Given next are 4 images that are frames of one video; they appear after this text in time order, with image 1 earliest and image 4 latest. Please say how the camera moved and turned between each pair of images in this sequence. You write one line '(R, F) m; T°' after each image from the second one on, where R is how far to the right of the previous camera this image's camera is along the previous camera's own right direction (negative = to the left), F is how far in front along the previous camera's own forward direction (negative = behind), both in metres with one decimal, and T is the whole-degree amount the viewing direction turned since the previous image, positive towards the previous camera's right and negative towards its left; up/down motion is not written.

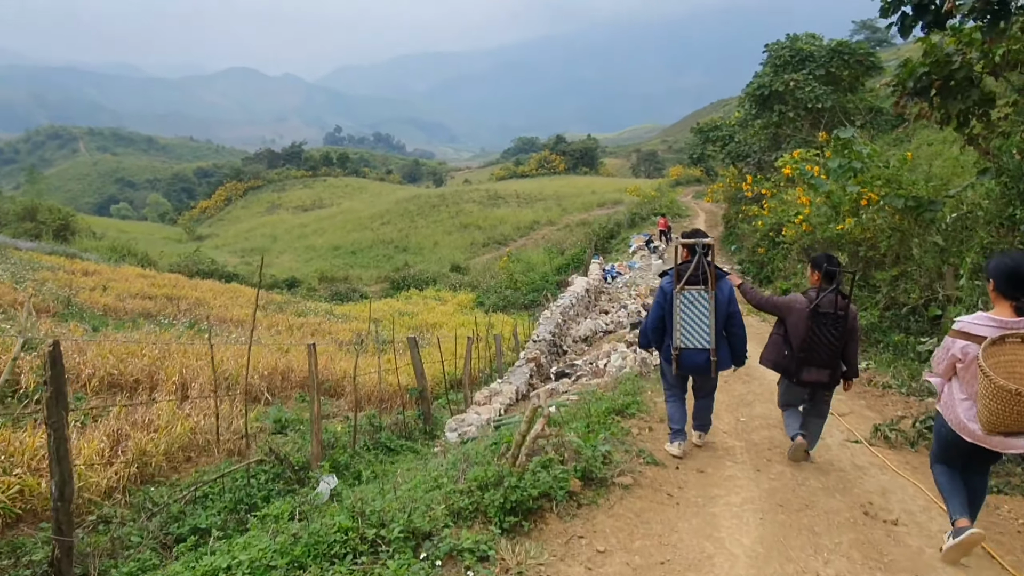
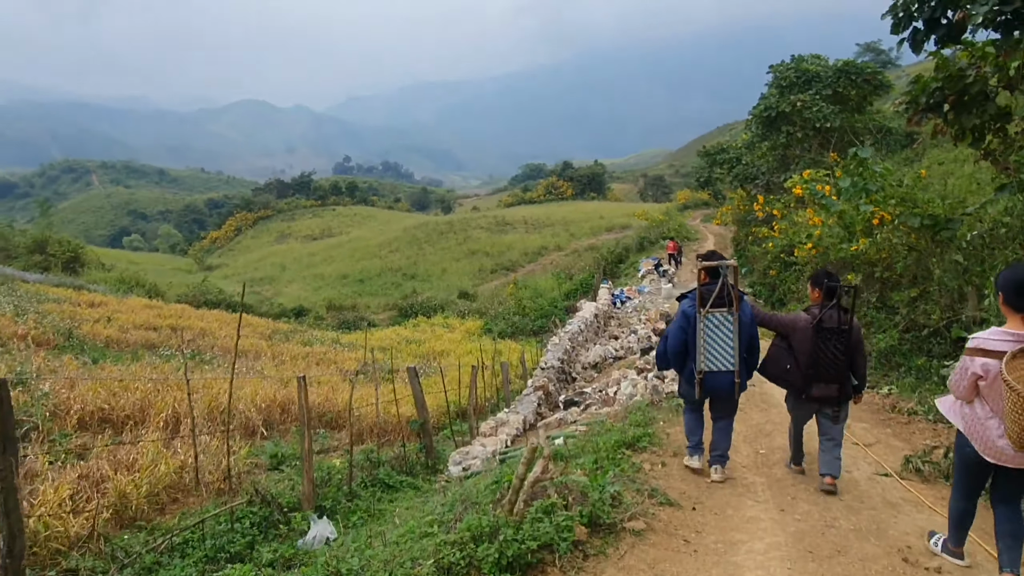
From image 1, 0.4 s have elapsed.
(0.0, +0.3) m; -1°
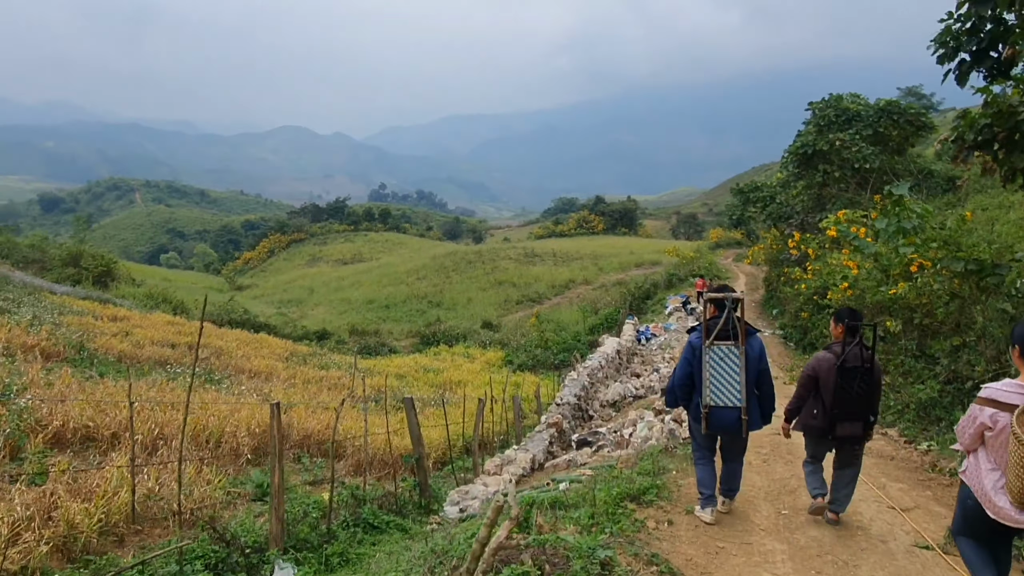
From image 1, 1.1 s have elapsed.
(+0.2, +0.4) m; -2°
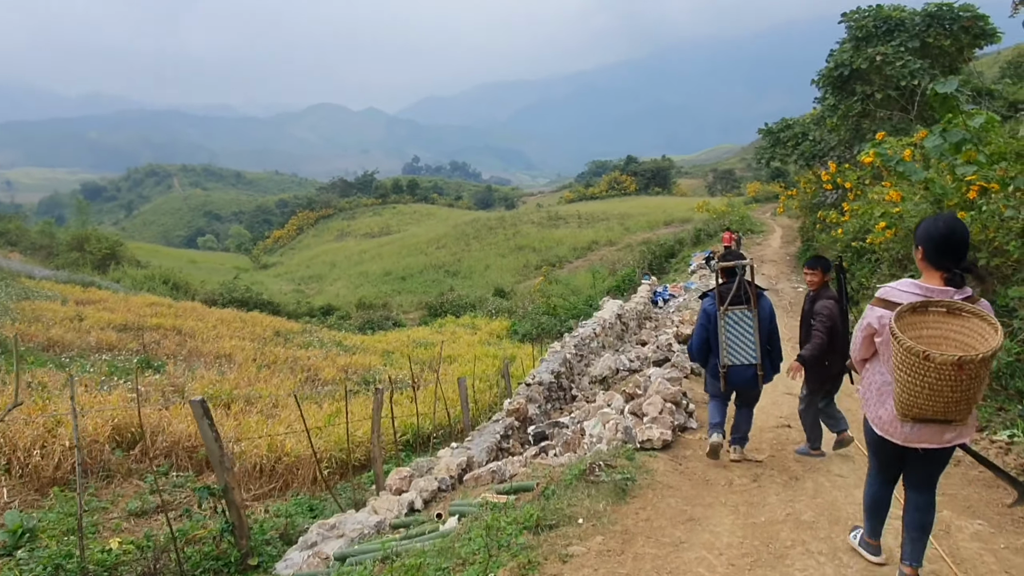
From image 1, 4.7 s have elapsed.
(+1.0, +2.1) m; -3°
